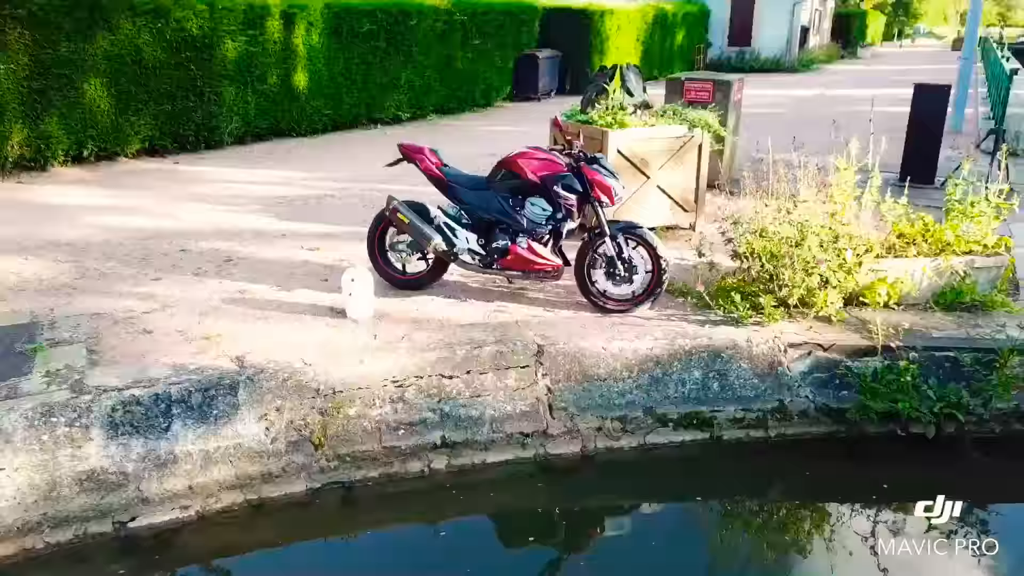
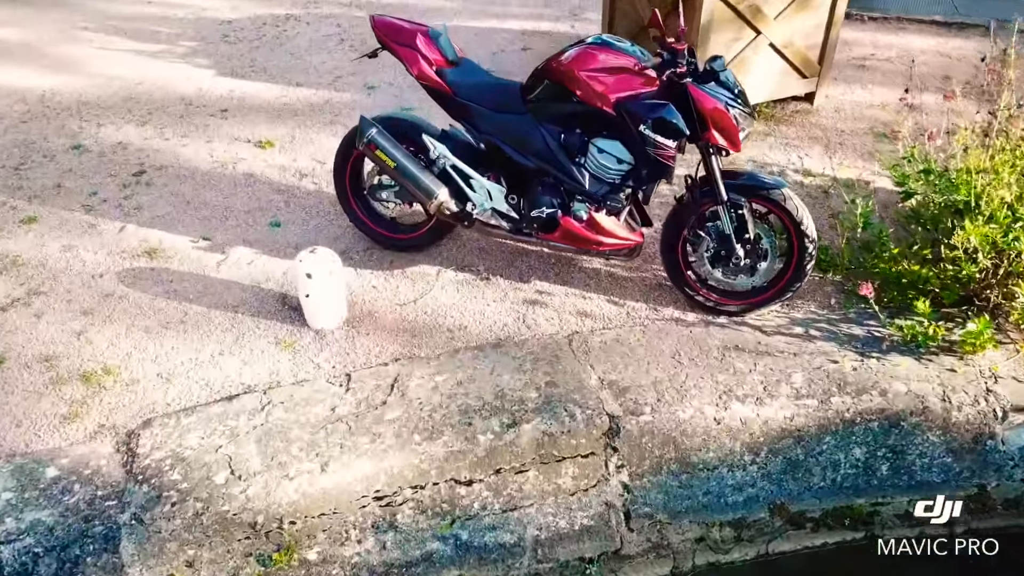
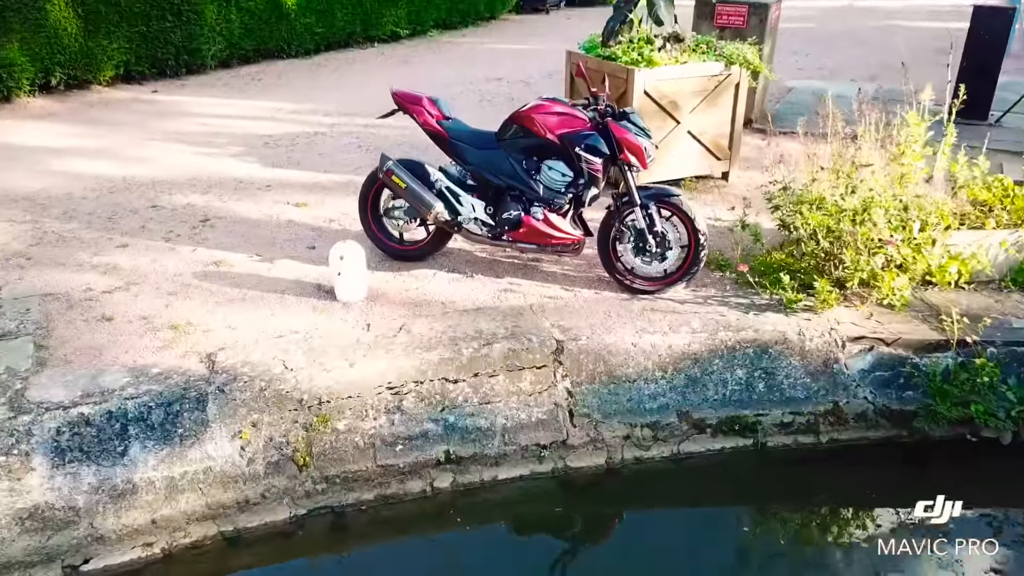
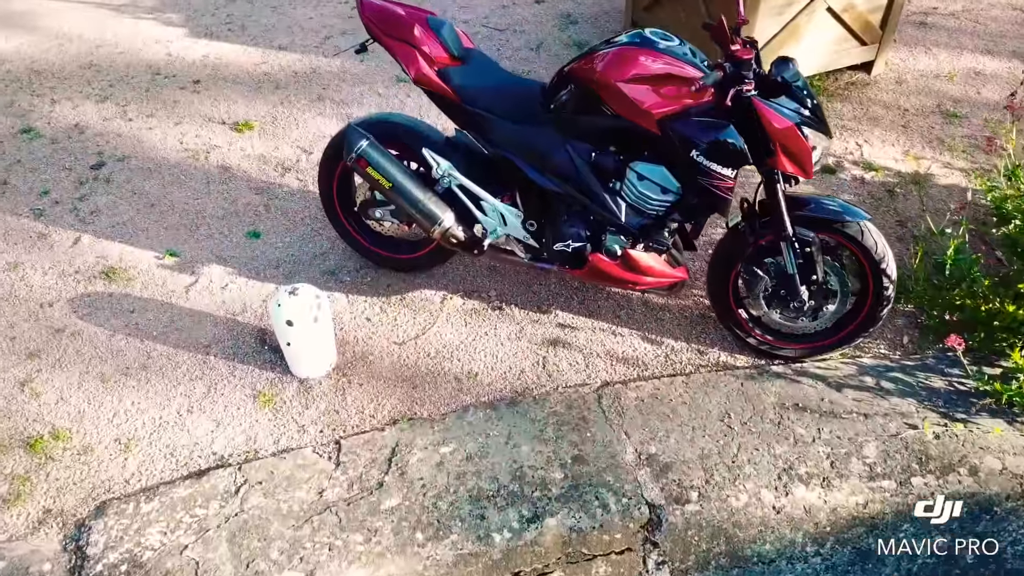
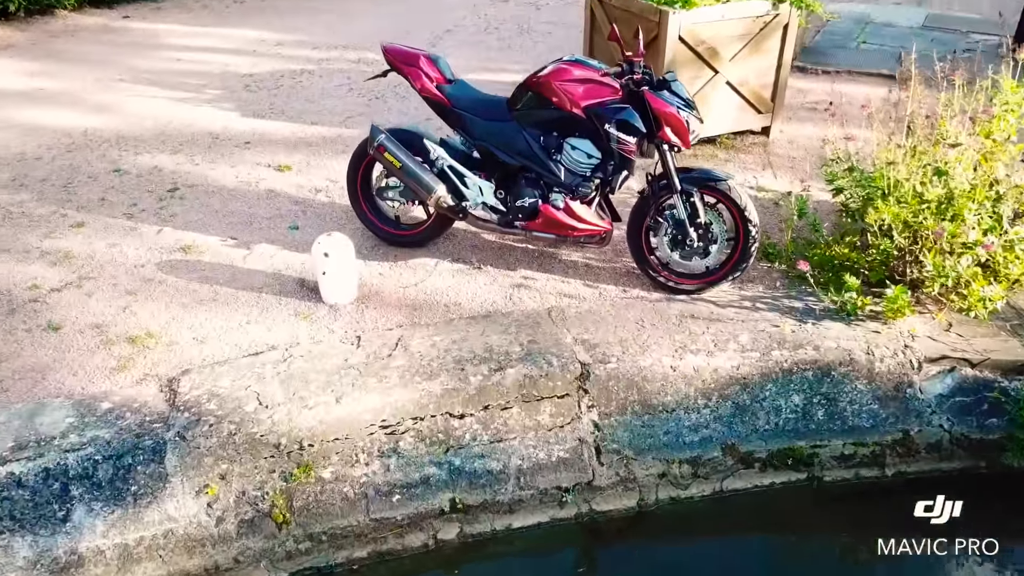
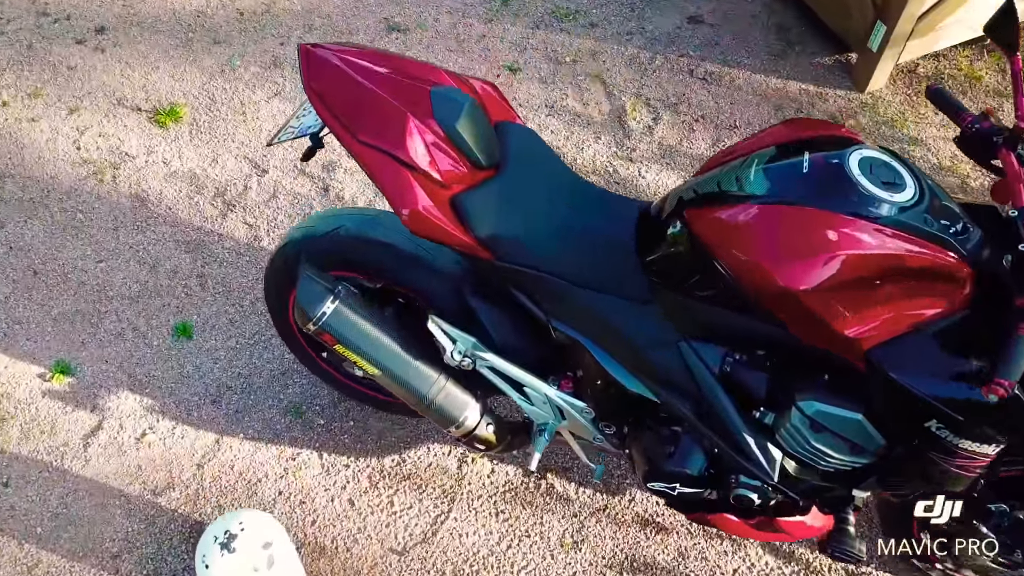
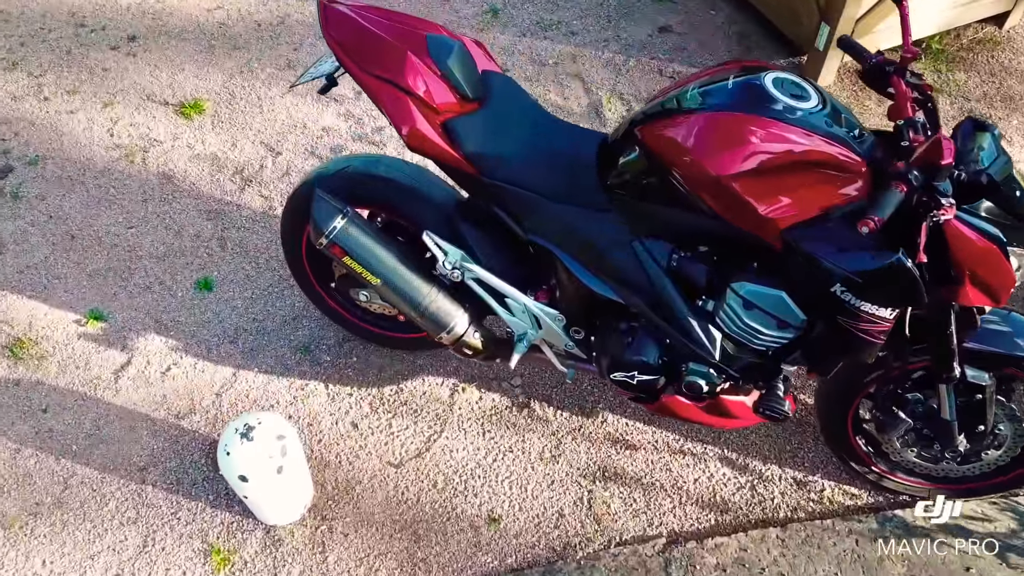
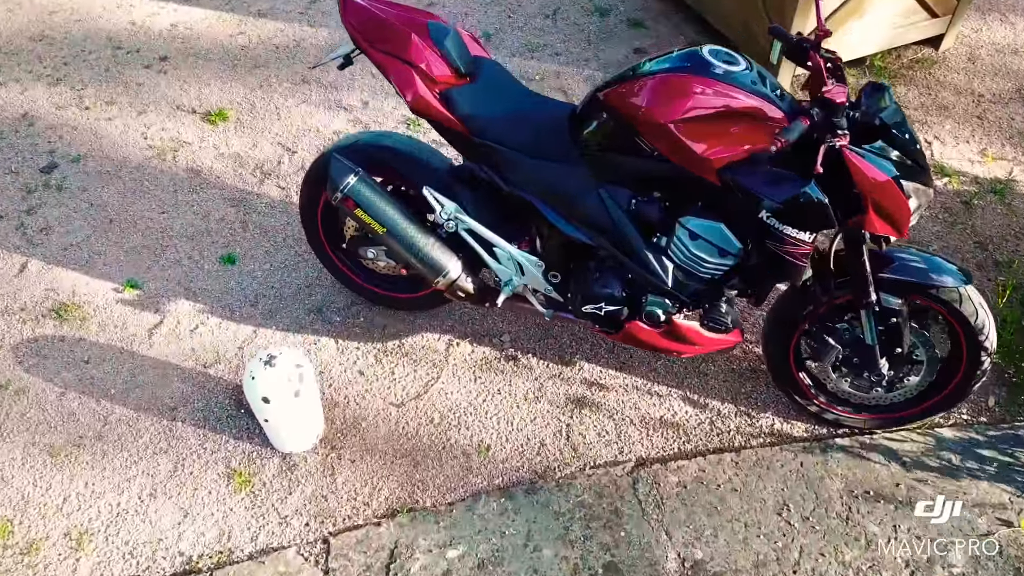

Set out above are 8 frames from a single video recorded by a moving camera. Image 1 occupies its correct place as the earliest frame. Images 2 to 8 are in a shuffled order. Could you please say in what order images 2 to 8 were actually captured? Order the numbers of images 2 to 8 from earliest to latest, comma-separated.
3, 5, 2, 4, 8, 7, 6
